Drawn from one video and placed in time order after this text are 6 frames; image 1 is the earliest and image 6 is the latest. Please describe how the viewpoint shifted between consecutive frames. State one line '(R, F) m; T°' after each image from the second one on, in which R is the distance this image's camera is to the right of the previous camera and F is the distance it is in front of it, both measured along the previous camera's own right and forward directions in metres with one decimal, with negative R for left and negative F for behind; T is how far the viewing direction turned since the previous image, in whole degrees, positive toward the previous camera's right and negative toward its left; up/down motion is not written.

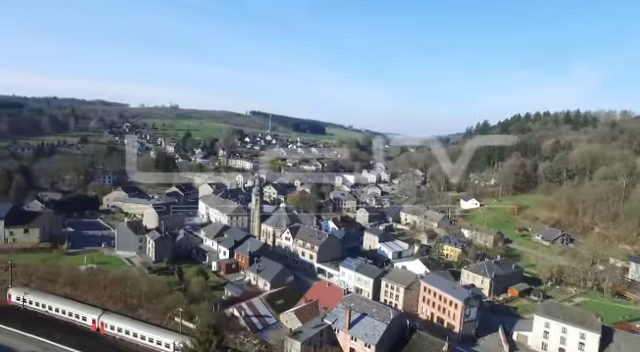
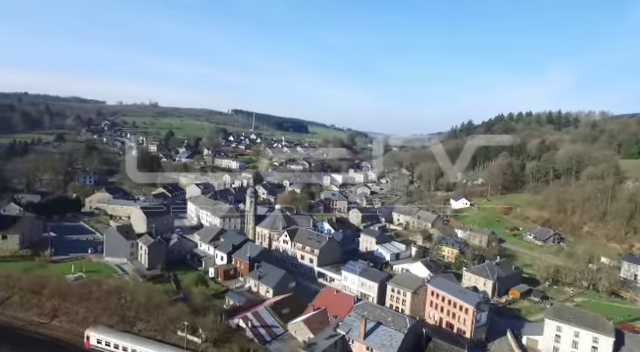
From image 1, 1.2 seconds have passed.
(-1.9, +1.4) m; +3°
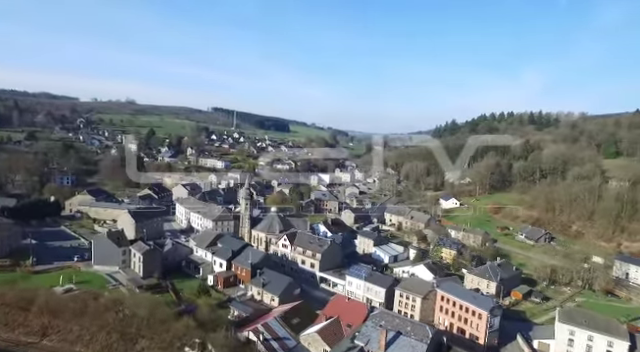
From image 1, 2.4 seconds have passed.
(-2.1, +1.5) m; +4°
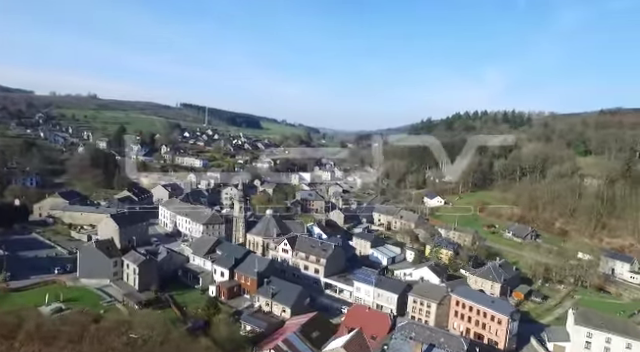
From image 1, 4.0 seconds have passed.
(-2.9, +2.1) m; +5°
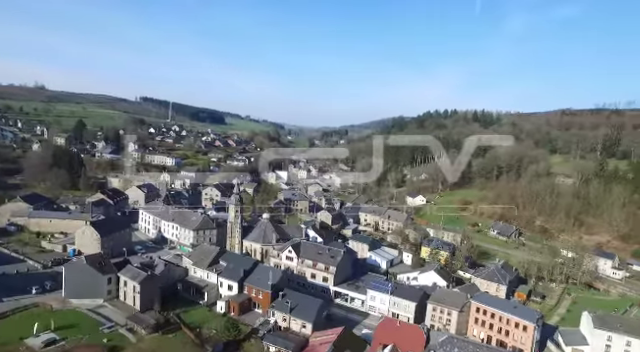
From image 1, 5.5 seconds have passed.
(-3.4, +2.5) m; +7°
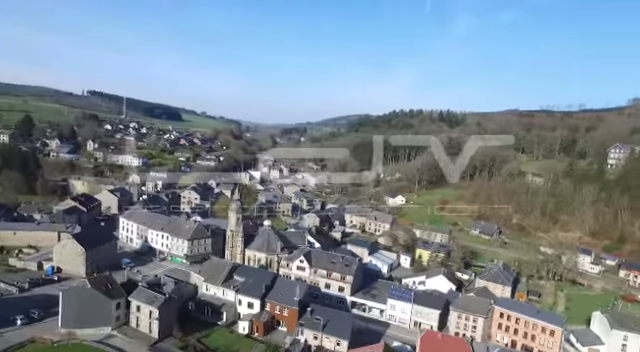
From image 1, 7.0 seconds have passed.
(-3.8, +2.6) m; +8°
